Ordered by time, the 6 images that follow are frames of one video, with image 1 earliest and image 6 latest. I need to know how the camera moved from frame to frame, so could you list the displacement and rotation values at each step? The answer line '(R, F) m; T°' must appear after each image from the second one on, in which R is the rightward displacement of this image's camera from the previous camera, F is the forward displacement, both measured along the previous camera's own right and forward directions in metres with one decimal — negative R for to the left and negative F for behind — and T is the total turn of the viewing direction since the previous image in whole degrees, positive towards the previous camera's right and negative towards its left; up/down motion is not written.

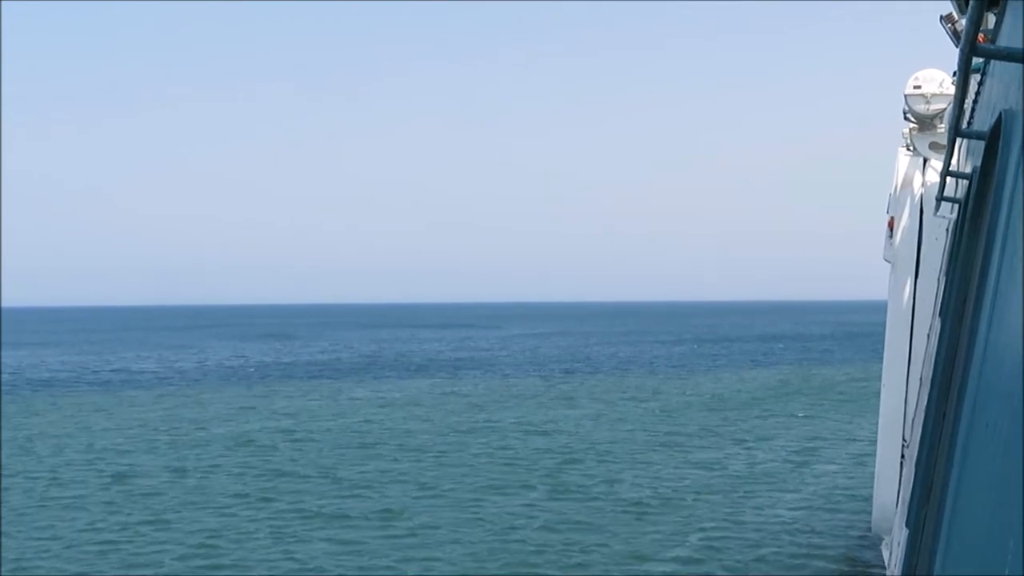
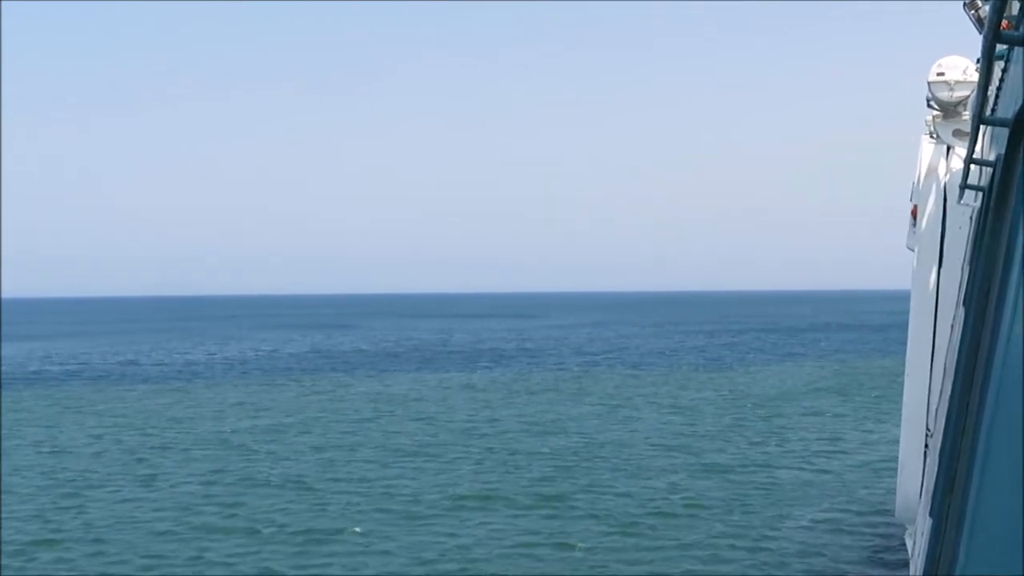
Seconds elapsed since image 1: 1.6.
(+0.6, -0.2) m; -5°
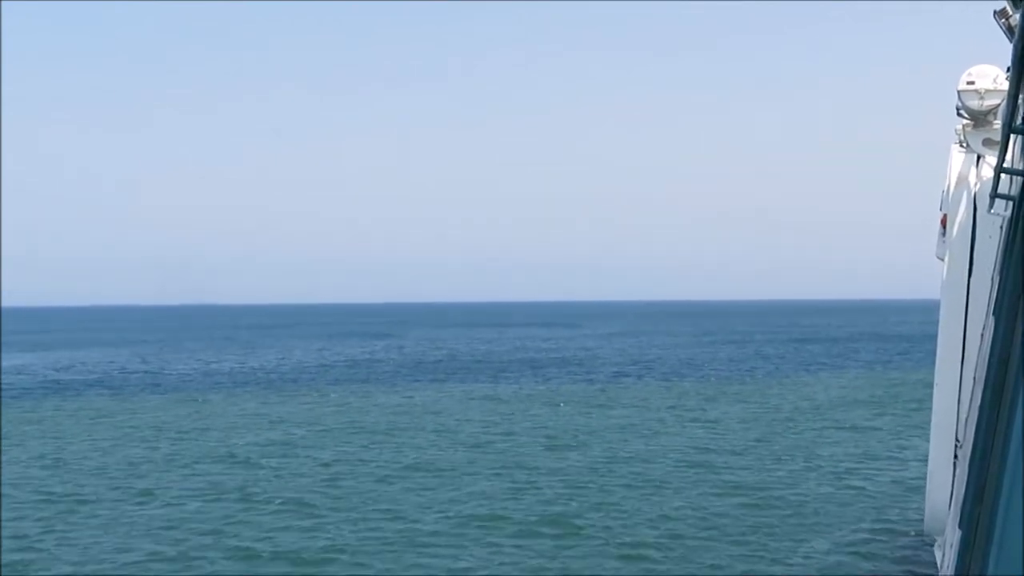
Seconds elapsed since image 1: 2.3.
(-0.2, +0.2) m; 0°
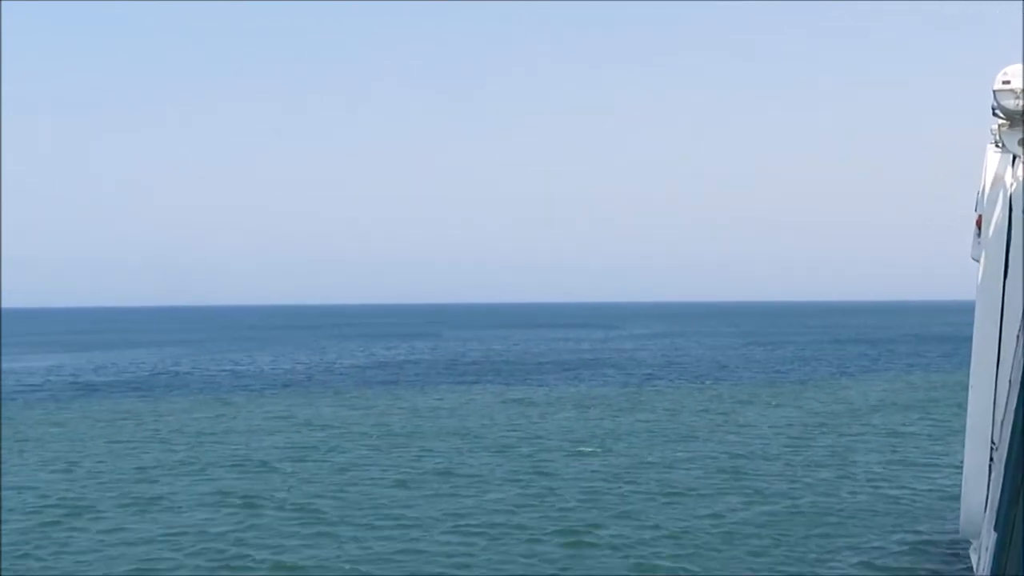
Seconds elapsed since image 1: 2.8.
(-0.2, +0.1) m; -1°
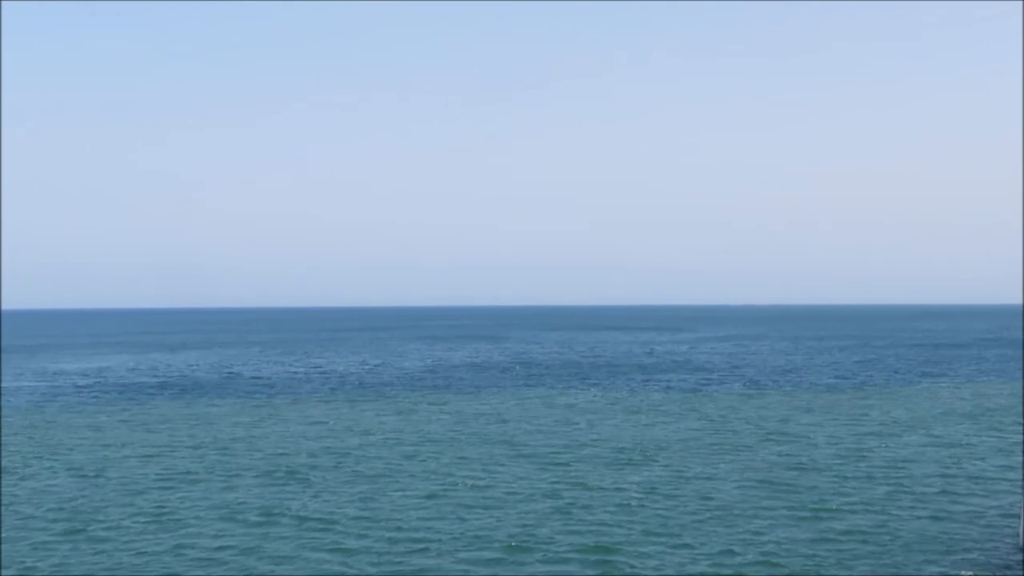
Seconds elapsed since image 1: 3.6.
(+0.3, +0.4) m; -4°
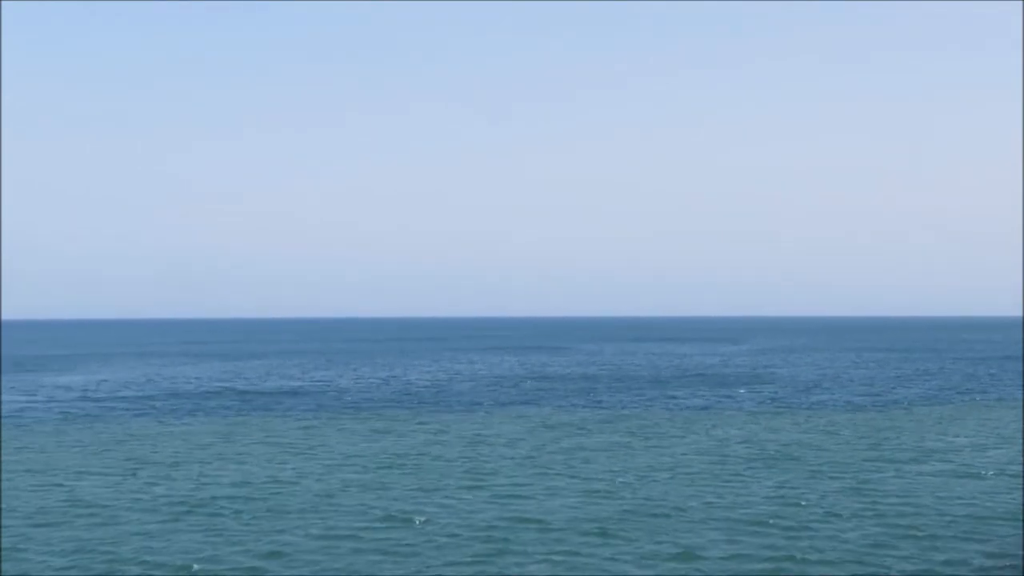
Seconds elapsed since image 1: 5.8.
(-0.1, +0.4) m; 0°
